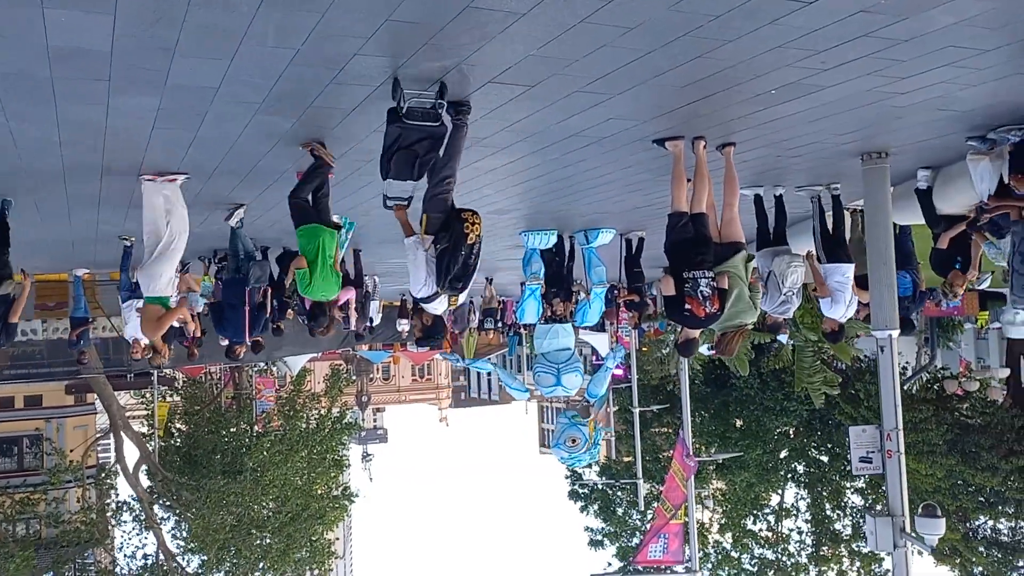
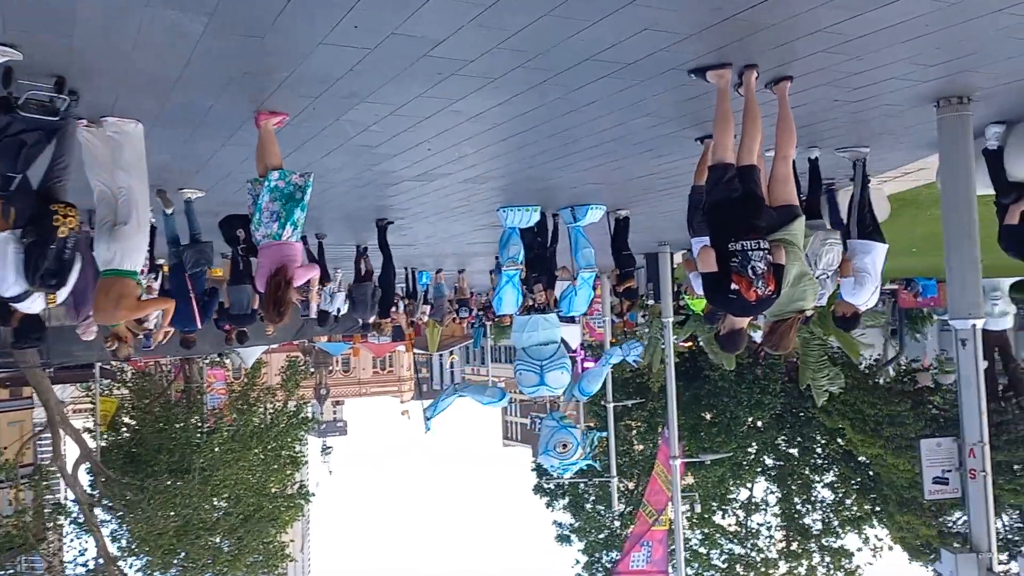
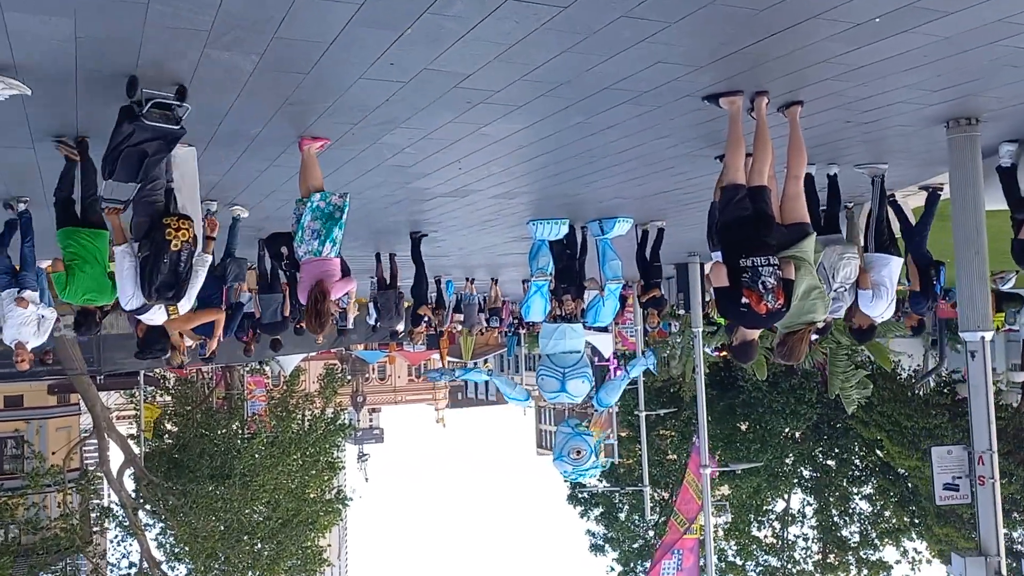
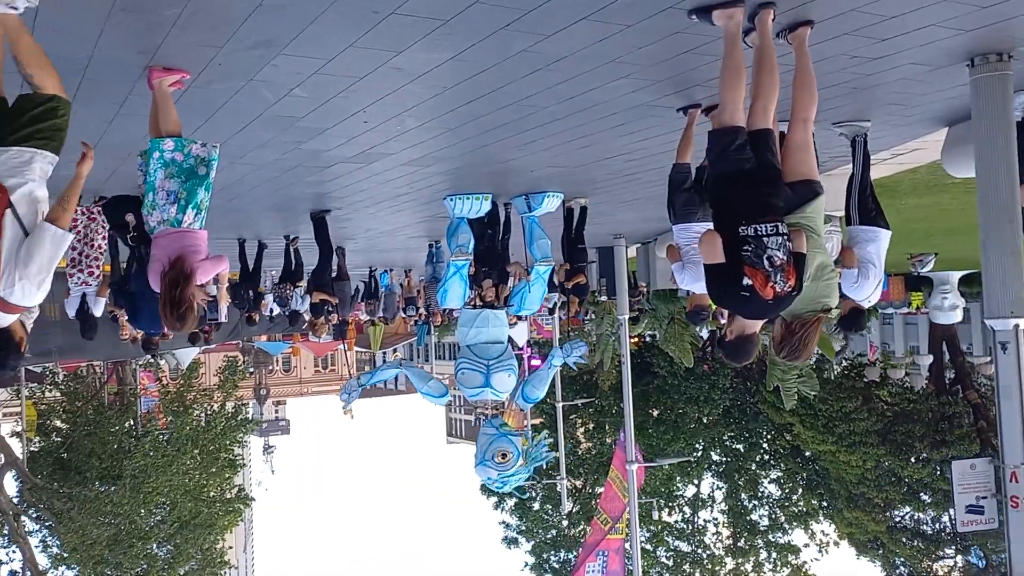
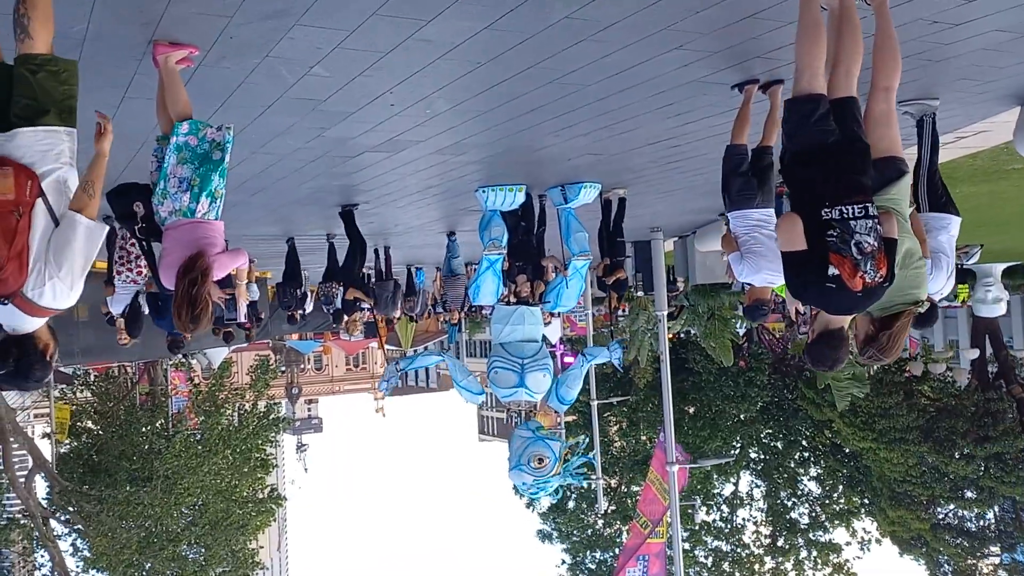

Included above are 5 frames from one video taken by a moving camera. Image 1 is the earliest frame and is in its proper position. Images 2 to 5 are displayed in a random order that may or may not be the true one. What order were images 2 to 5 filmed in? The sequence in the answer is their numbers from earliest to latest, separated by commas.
3, 2, 4, 5
